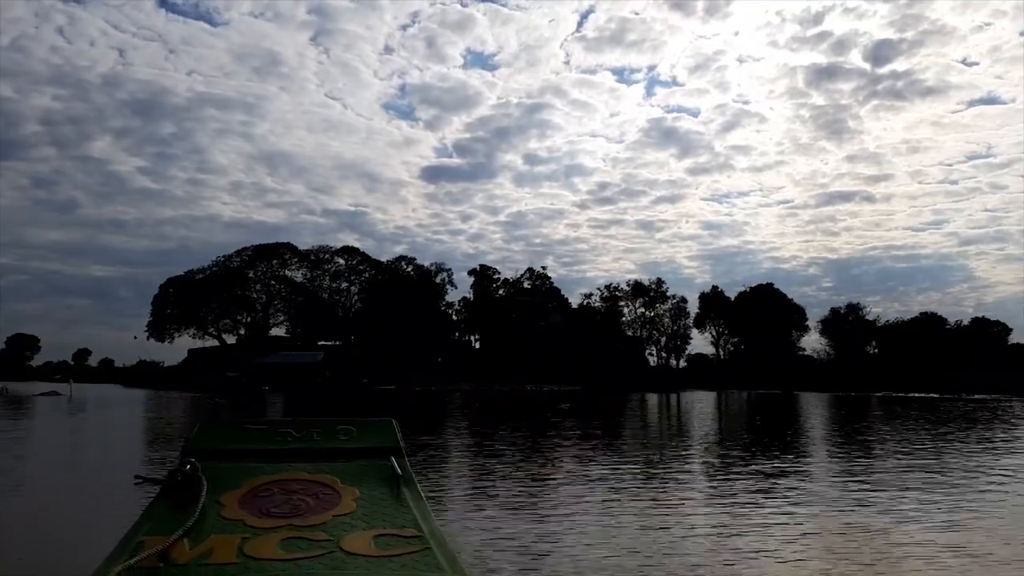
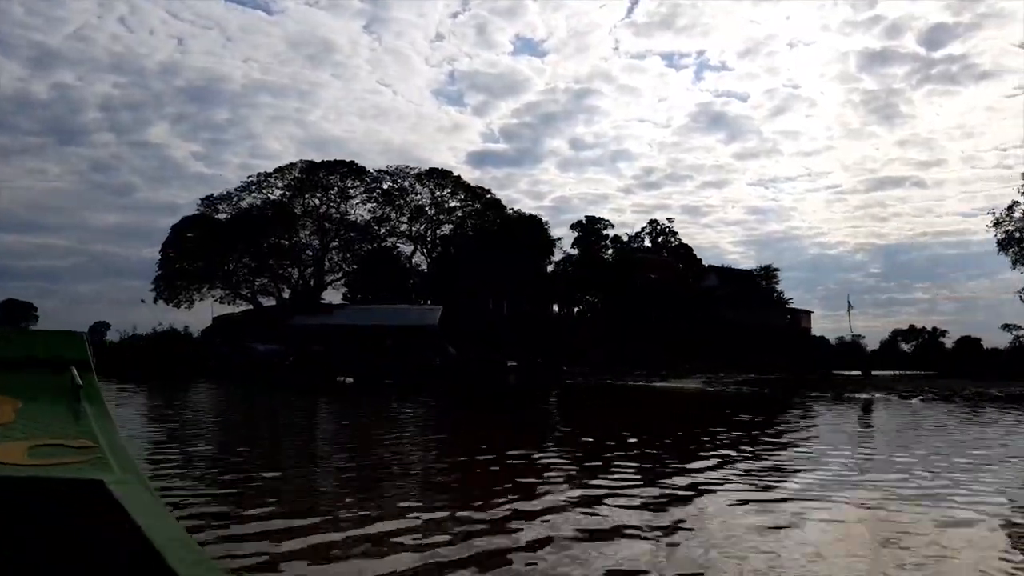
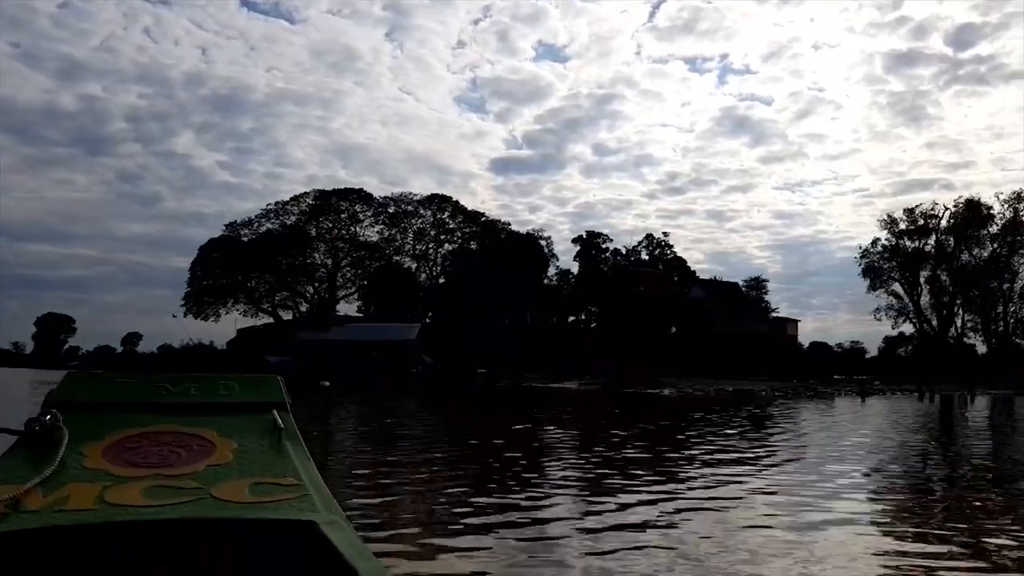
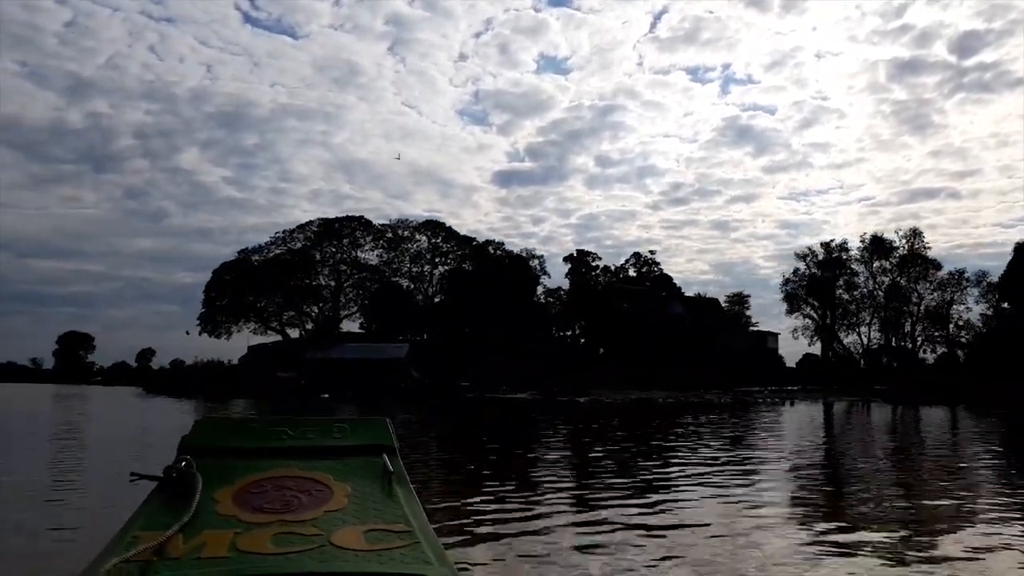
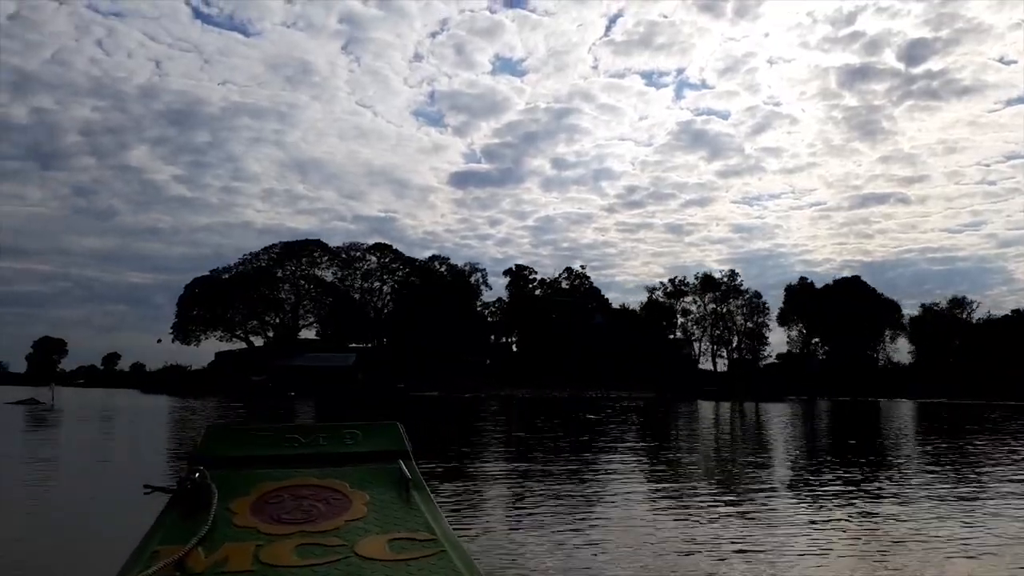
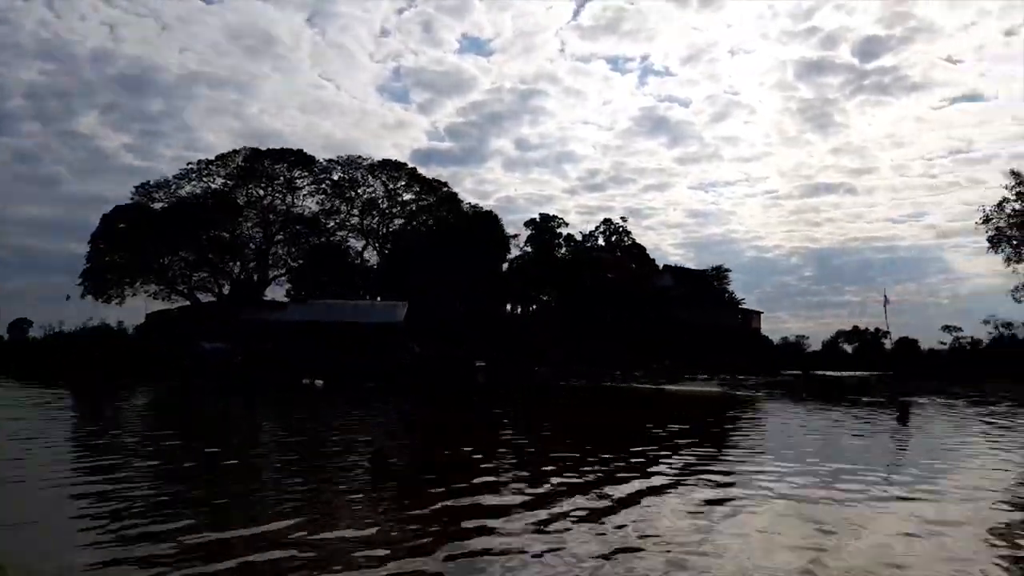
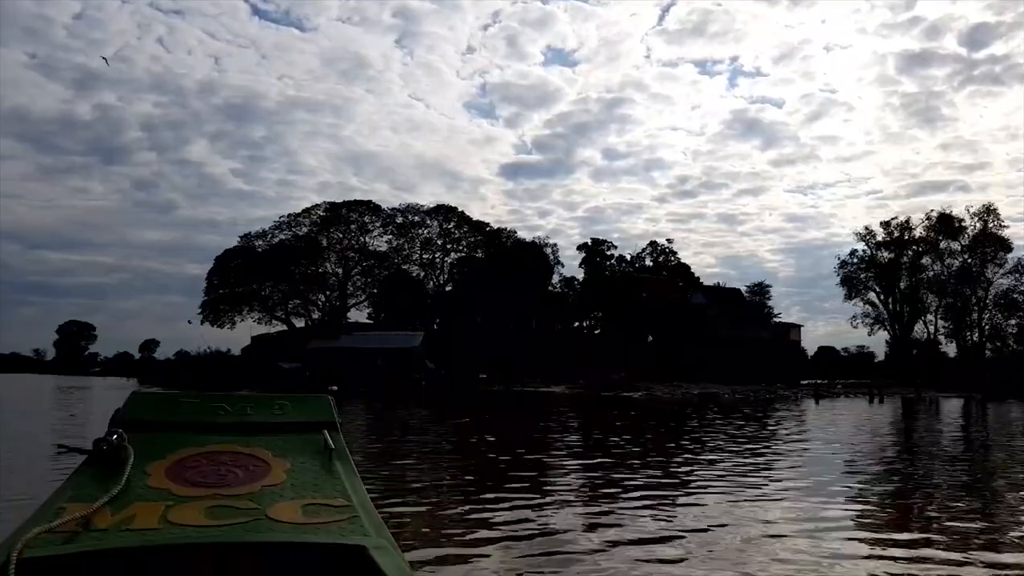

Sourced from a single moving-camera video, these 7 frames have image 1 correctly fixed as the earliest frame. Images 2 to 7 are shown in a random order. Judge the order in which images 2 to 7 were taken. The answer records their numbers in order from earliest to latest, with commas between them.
5, 4, 7, 3, 2, 6
